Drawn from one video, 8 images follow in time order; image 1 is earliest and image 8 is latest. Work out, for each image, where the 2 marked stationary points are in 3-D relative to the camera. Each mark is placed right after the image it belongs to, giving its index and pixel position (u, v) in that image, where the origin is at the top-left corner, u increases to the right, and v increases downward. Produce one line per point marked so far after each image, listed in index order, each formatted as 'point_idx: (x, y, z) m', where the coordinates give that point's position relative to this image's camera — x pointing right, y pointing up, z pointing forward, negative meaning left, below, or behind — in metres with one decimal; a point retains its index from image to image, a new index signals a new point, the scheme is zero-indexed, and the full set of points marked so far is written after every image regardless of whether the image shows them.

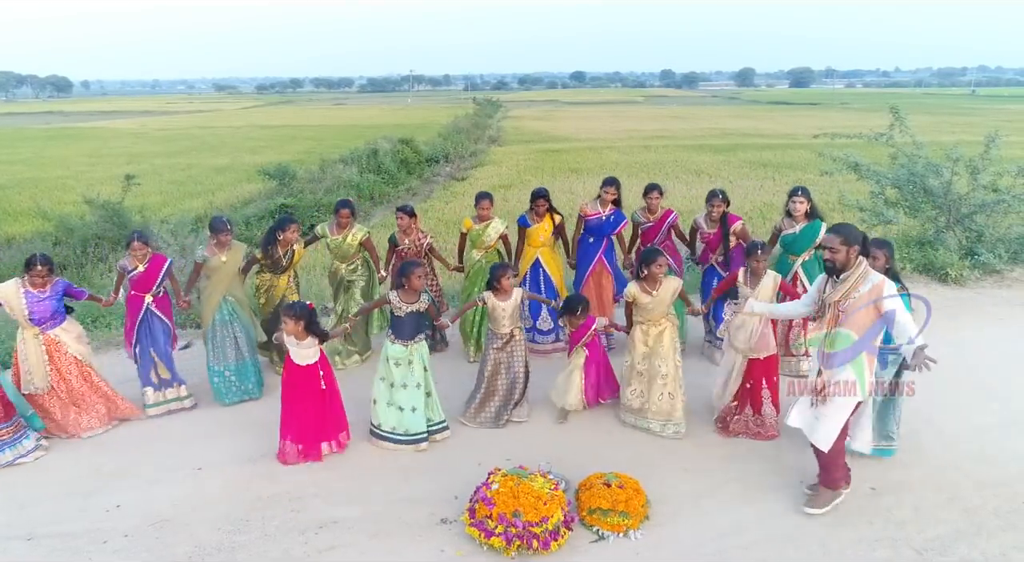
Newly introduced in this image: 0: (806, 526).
0: (+1.8, -1.5, +4.1) m
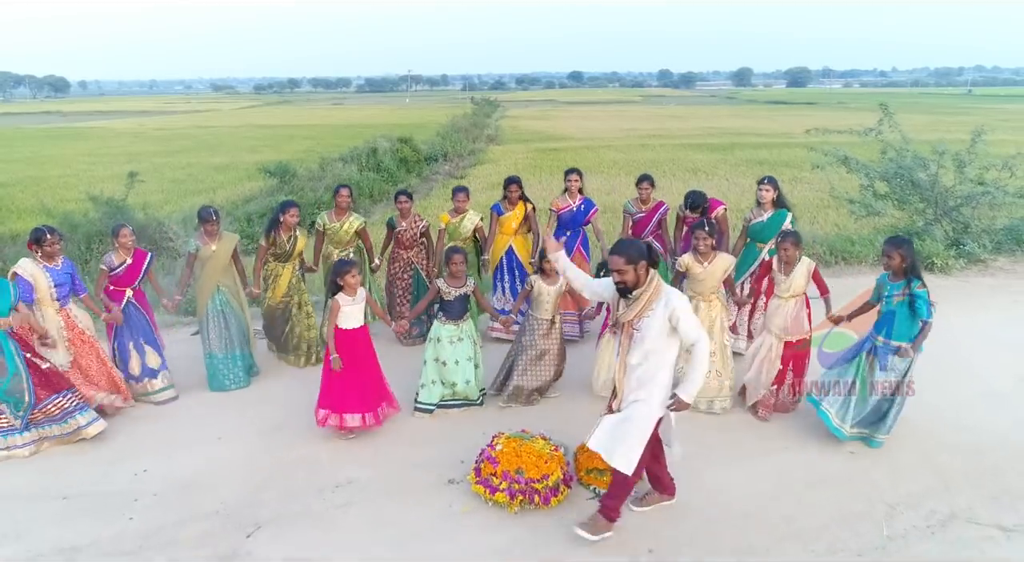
0: (+1.8, -1.3, +4.4) m
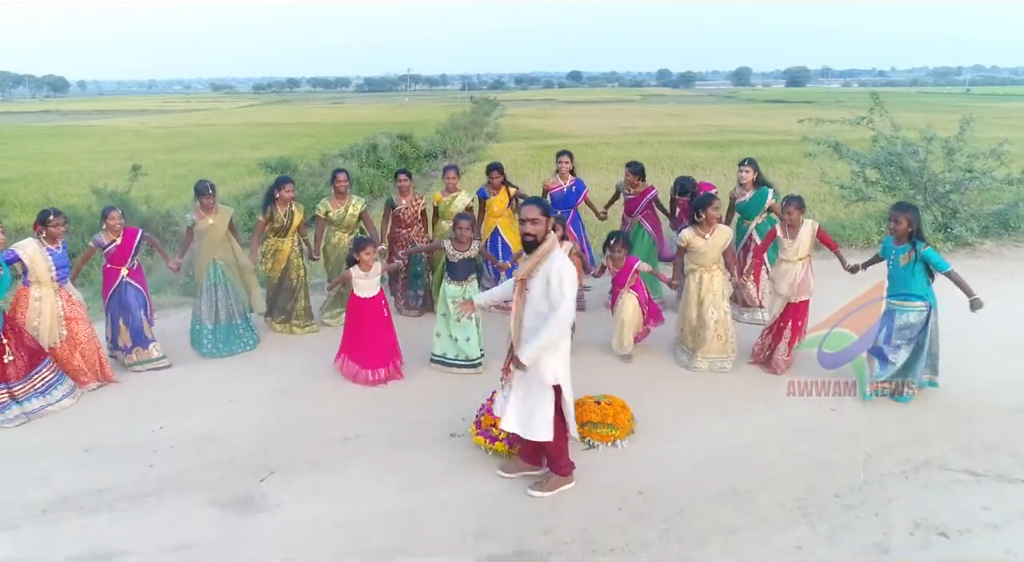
0: (+1.8, -1.1, +4.7) m
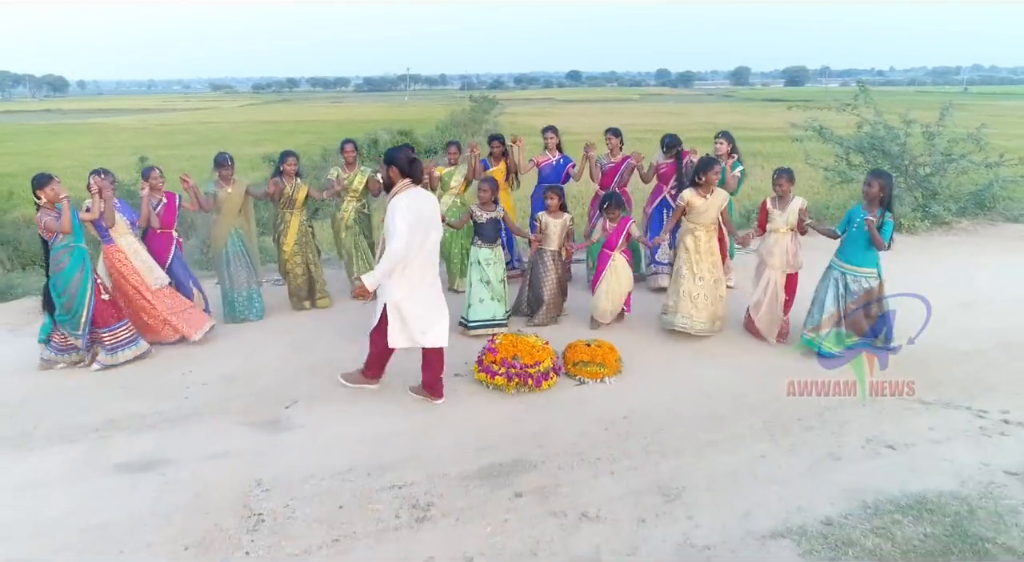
0: (+1.7, -0.7, +5.2) m
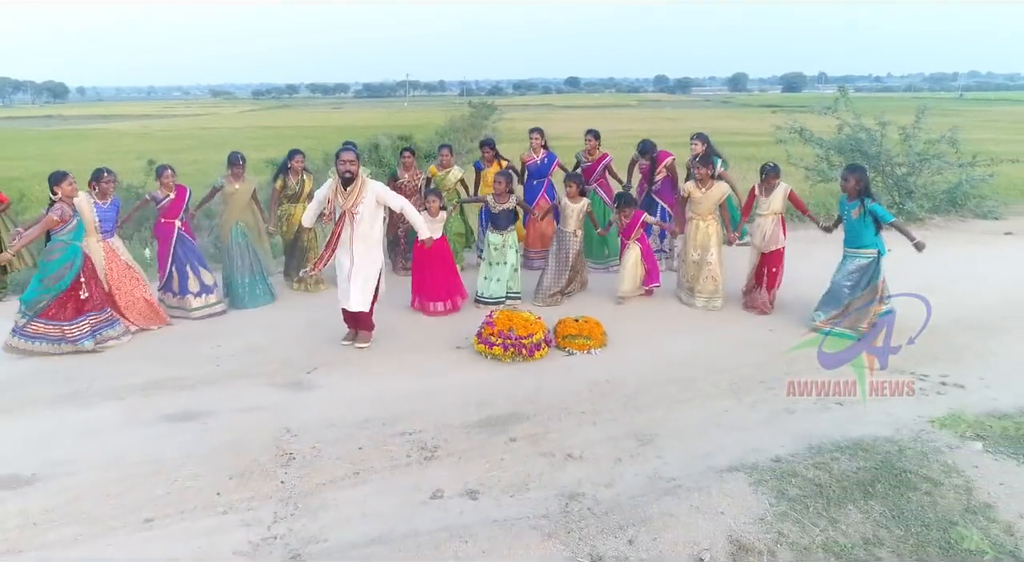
0: (+1.7, -0.6, +5.8) m
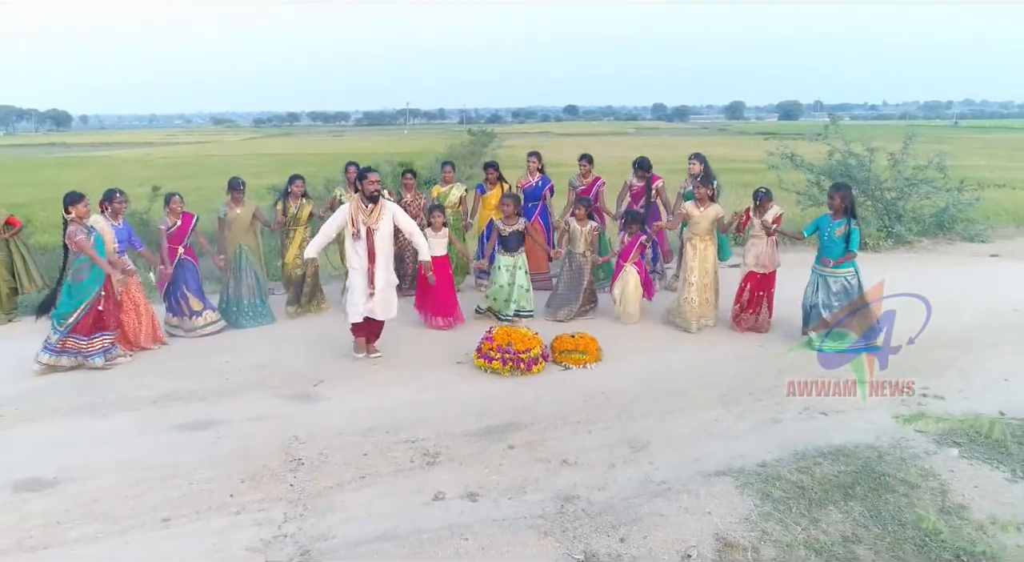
0: (+1.7, -0.7, +6.0) m
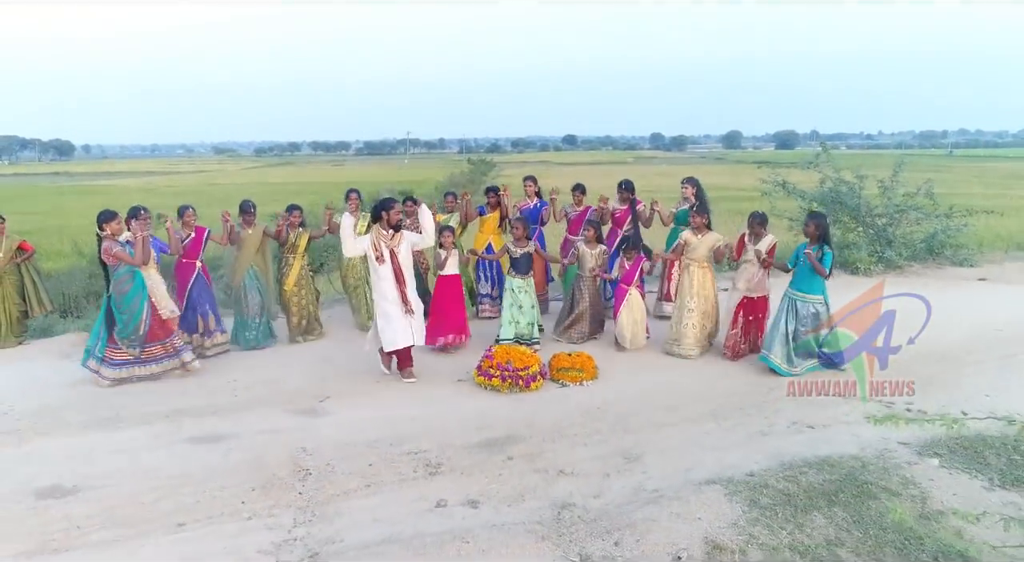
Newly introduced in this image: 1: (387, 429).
0: (+1.7, -0.9, +6.2) m
1: (-0.9, -1.1, +5.1) m
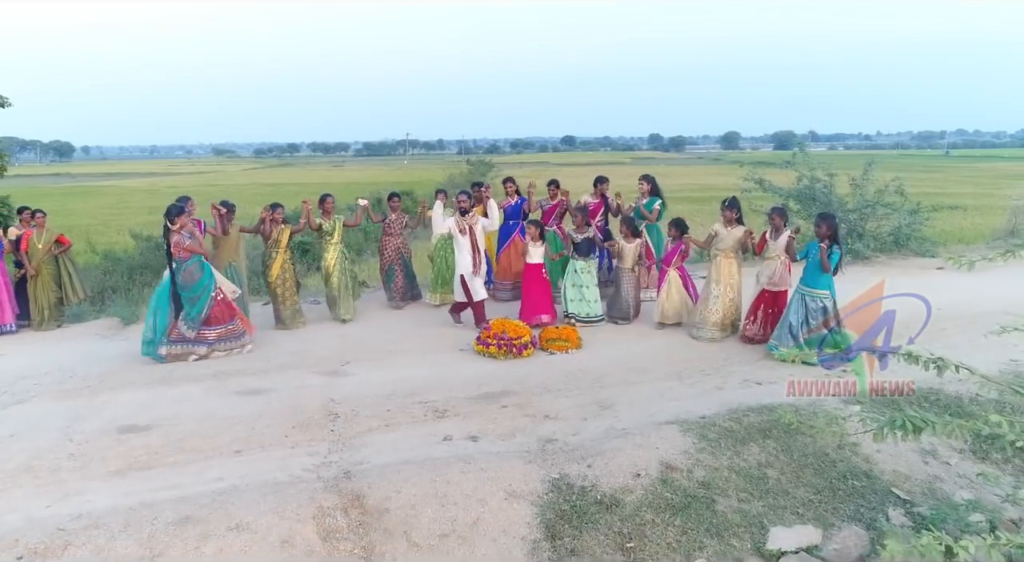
0: (+1.6, -0.7, +7.1) m
1: (-1.0, -0.9, +6.0) m
